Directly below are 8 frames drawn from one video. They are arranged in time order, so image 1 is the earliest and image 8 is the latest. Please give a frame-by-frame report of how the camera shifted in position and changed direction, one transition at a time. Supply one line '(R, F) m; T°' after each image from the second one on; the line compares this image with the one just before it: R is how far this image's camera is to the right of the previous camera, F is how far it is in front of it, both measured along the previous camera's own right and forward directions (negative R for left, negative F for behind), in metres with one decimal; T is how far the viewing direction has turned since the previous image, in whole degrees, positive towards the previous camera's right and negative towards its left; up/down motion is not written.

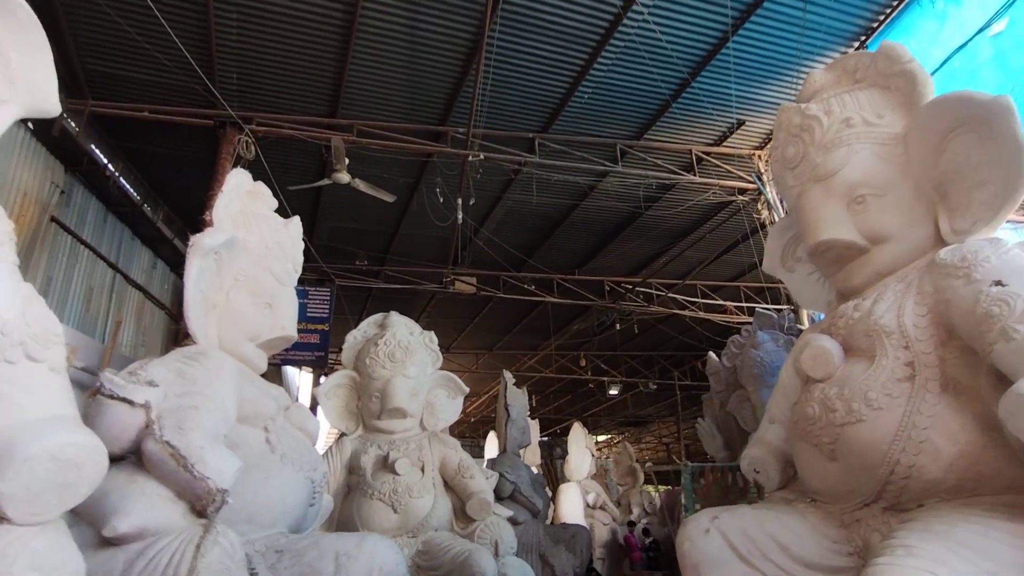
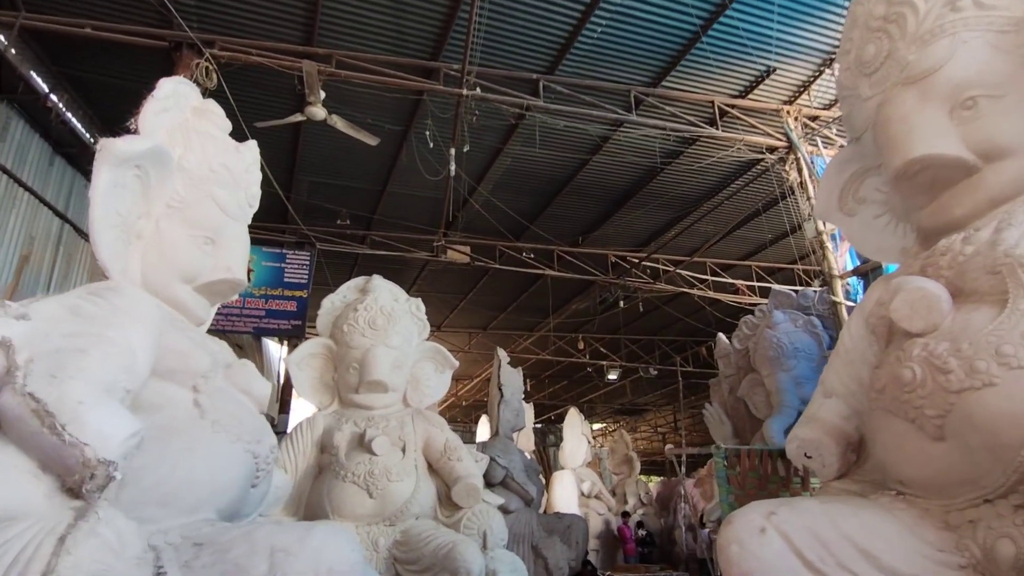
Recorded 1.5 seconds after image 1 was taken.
(0.0, +0.4) m; 0°
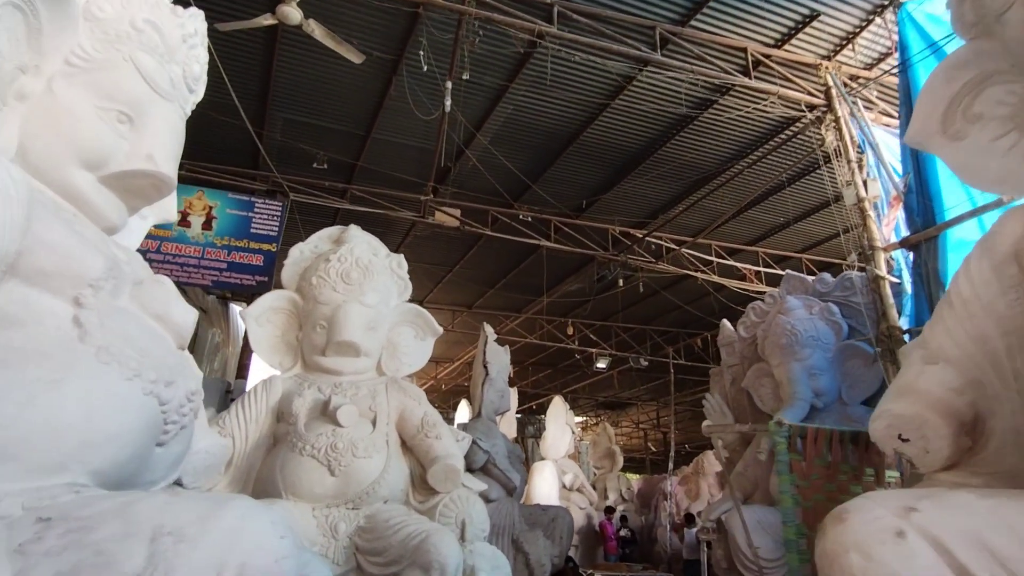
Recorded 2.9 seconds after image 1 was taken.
(-0.1, +0.4) m; +2°
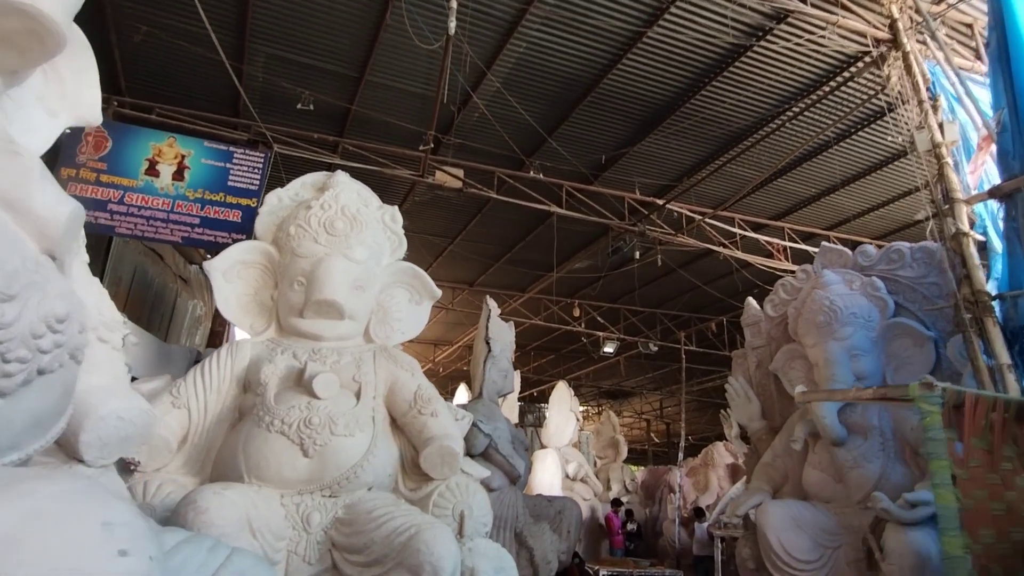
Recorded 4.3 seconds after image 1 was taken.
(0.0, +0.4) m; 0°
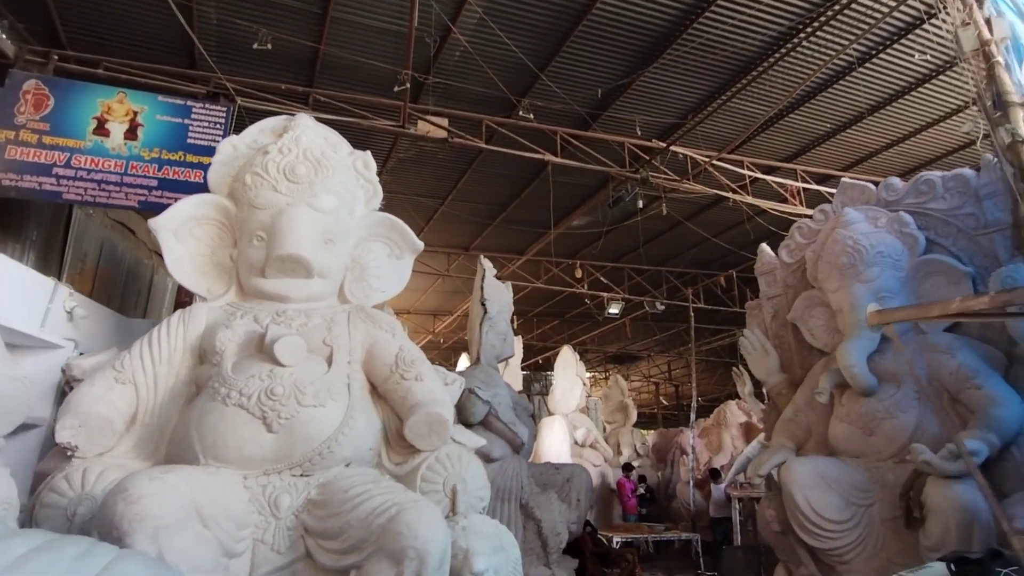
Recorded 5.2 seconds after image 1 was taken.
(0.0, +0.3) m; 0°
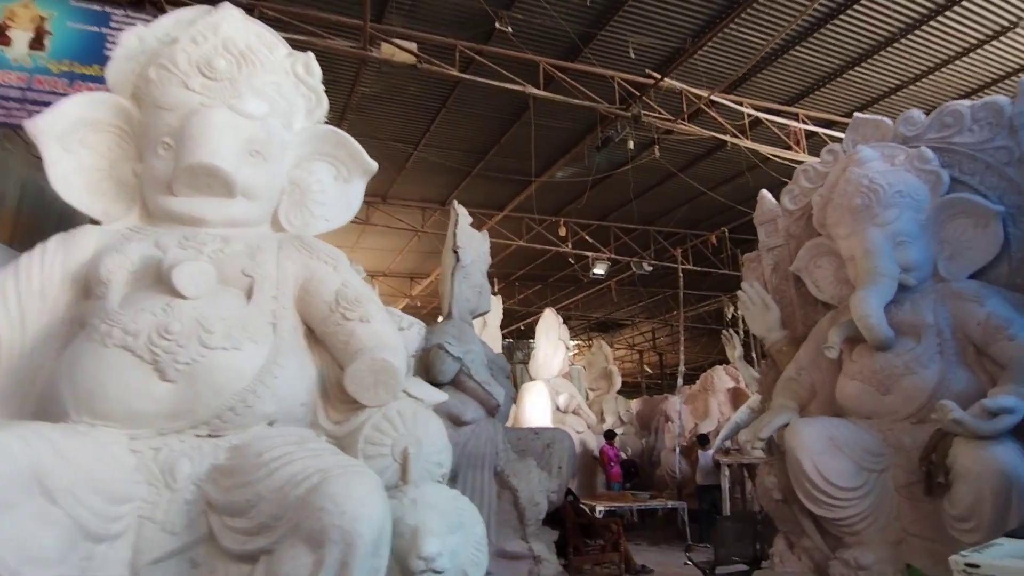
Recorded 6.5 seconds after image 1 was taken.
(0.0, +0.4) m; +2°
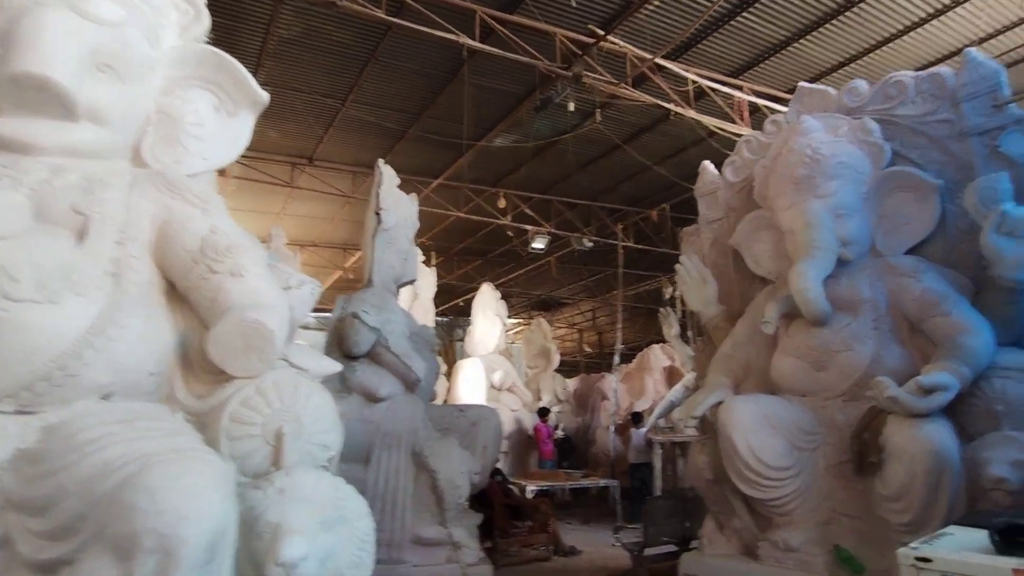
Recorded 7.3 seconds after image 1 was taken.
(+0.1, +0.2) m; +5°
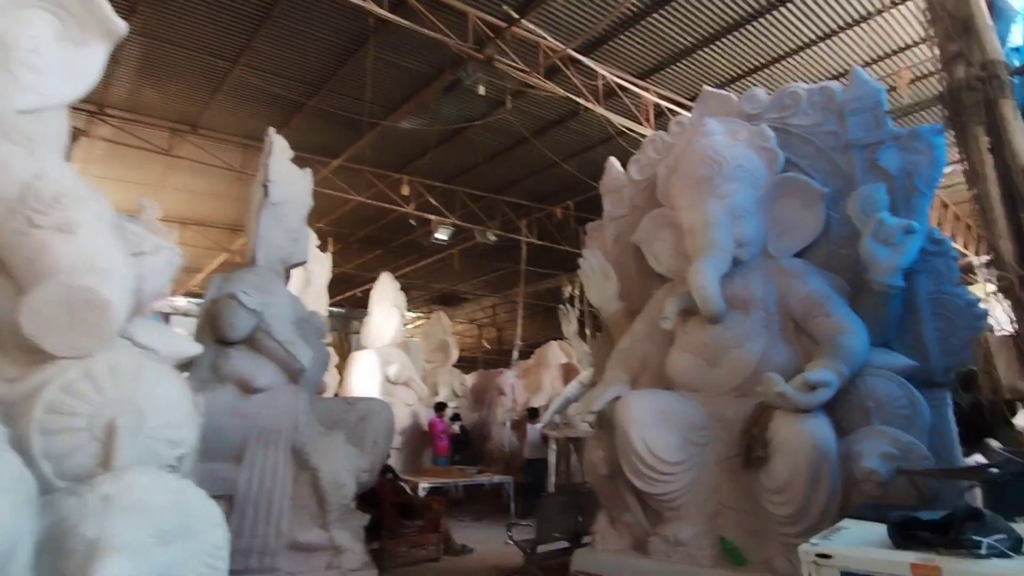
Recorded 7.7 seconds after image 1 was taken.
(0.0, +0.1) m; +9°
